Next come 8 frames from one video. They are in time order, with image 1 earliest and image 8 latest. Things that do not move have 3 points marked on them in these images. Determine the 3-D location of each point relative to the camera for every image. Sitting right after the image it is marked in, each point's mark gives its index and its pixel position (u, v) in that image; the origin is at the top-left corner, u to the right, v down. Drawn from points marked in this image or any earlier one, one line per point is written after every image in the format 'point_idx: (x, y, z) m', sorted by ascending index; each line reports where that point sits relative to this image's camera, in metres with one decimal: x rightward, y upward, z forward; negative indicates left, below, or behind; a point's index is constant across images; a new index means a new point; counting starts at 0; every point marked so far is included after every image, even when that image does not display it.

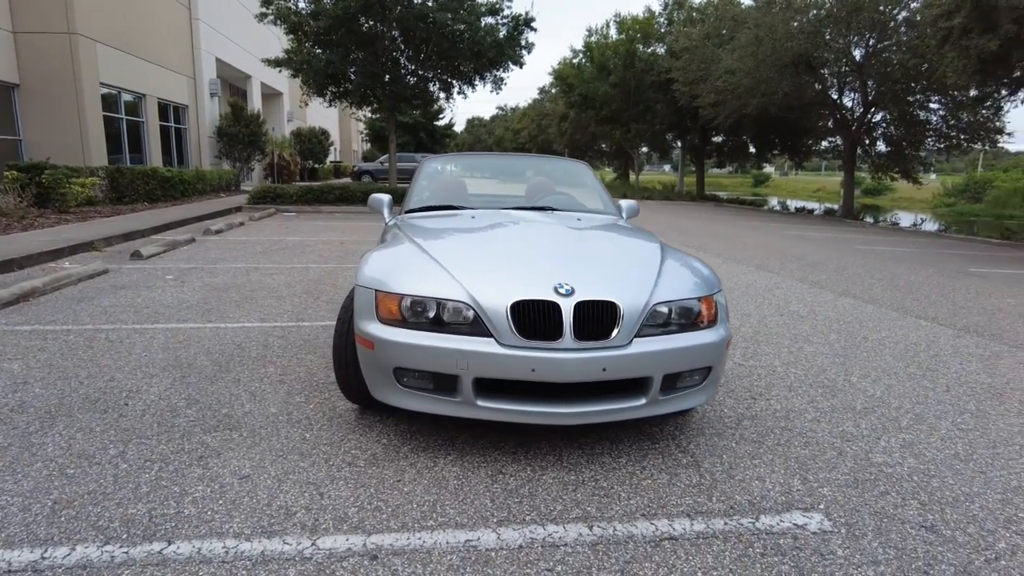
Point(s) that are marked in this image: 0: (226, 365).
0: (-1.9, -0.5, +4.4) m
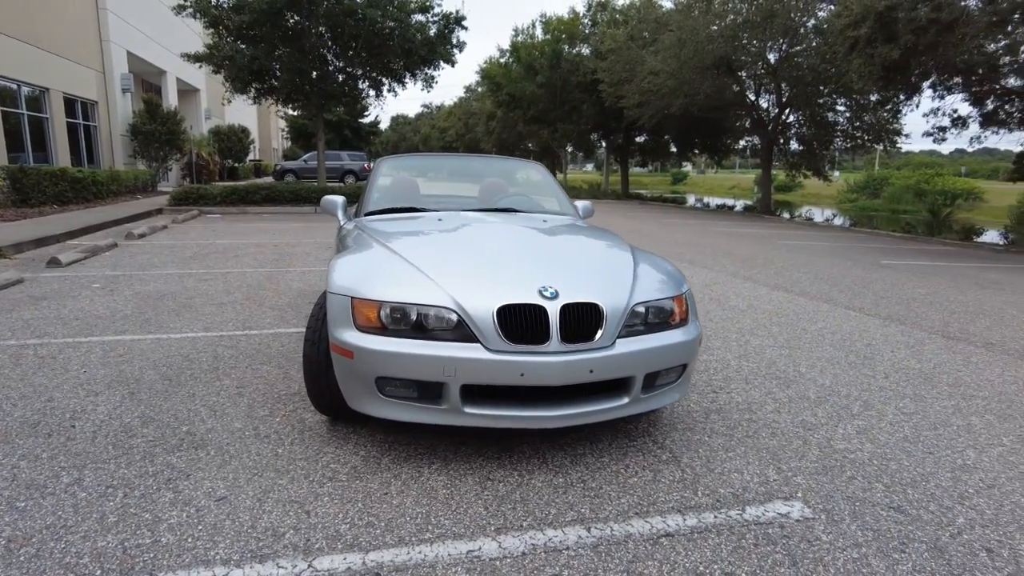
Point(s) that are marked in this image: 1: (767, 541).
0: (-2.1, -0.6, +4.2) m
1: (+1.0, -1.0, +2.6) m
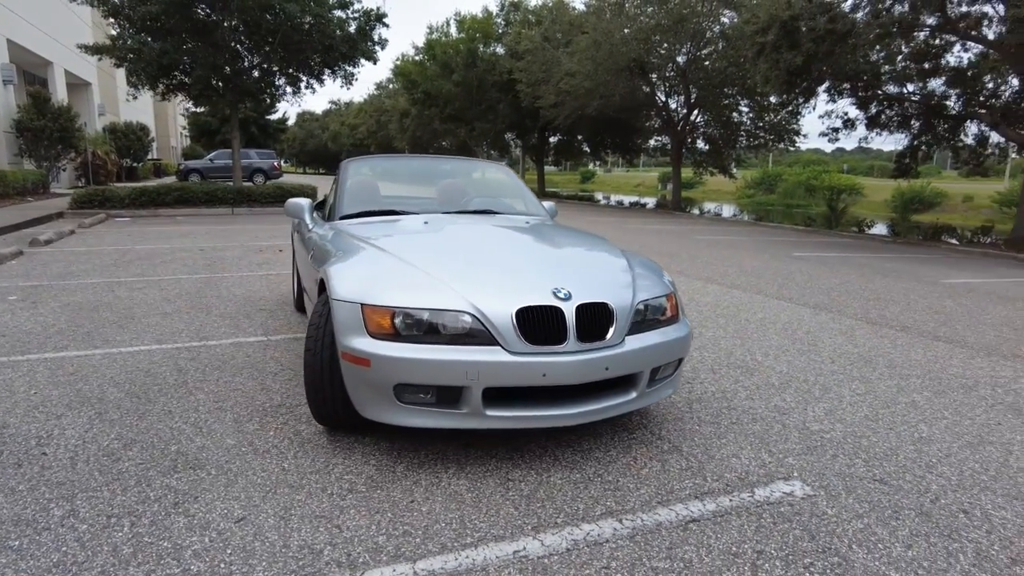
0: (-2.2, -0.6, +3.9) m
1: (+1.2, -1.0, +2.8) m
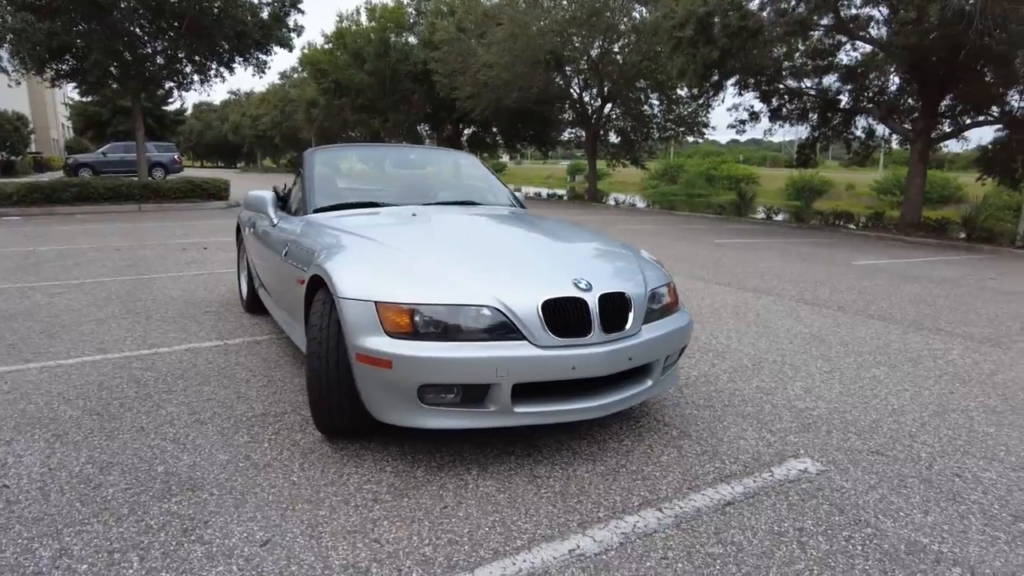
0: (-2.2, -0.7, +3.5) m
1: (+1.3, -0.9, +2.9) m
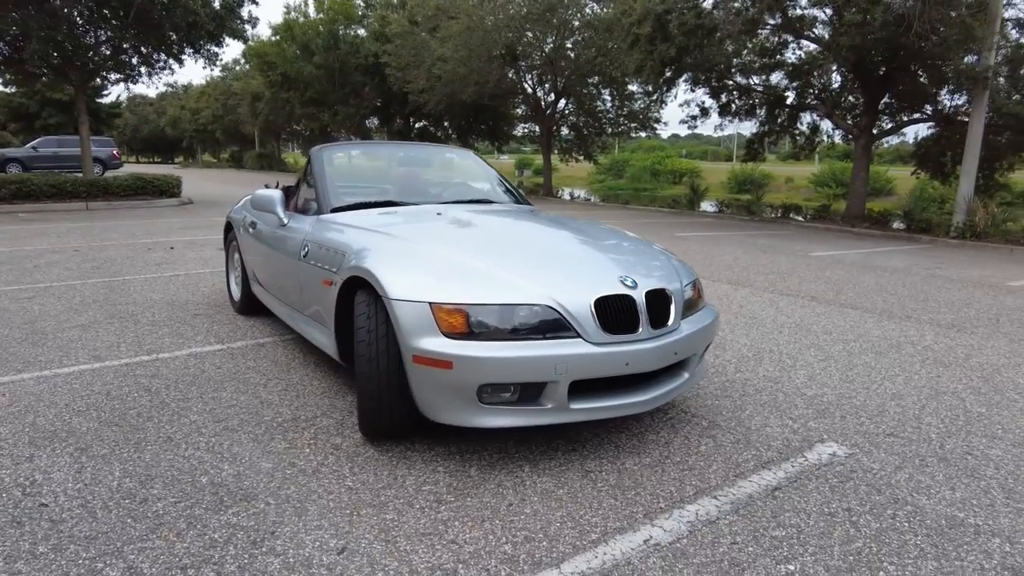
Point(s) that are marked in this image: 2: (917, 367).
0: (-2.0, -0.7, +3.3) m
1: (+1.6, -0.9, +3.0) m
2: (+3.1, -0.6, +4.9) m
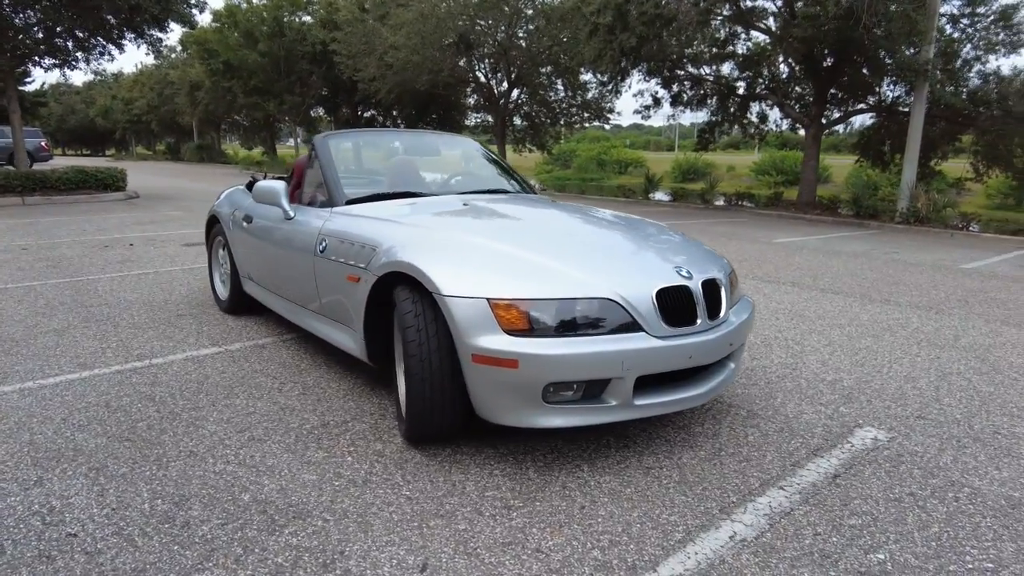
0: (-1.7, -0.7, +3.0) m
1: (+1.8, -0.8, +3.0) m
2: (+3.2, -0.5, +5.1) m
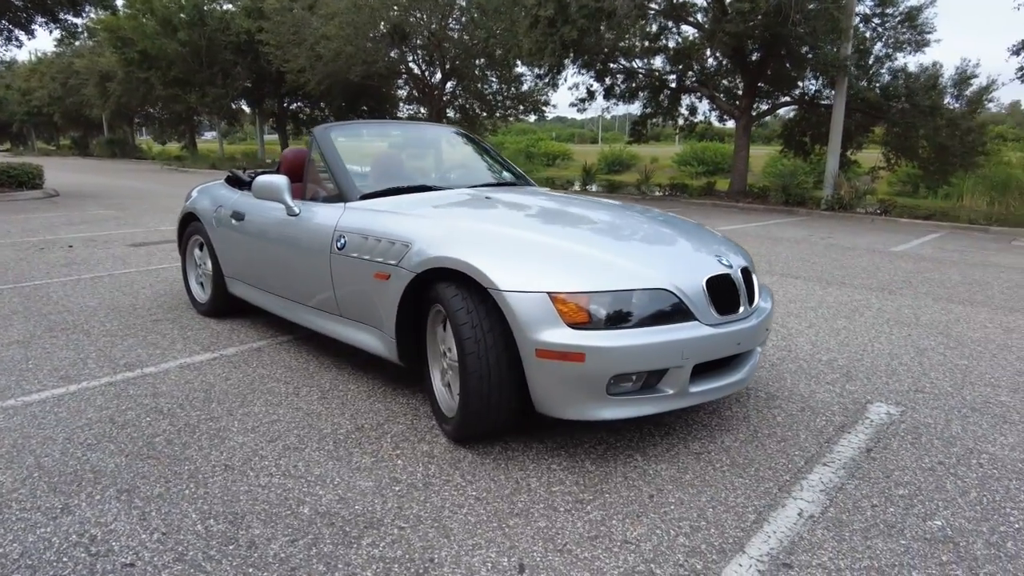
0: (-1.5, -0.7, +2.8) m
1: (+2.0, -0.7, +3.2) m
2: (+3.1, -0.3, +5.4) m
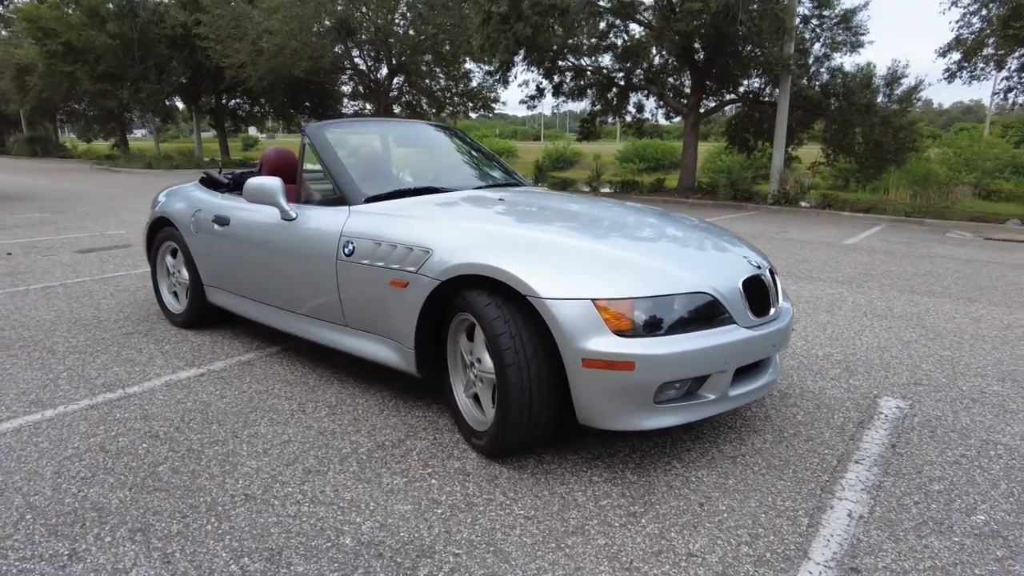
0: (-1.4, -0.8, +2.6) m
1: (+2.1, -0.7, +3.3) m
2: (+3.0, -0.3, +5.5) m
